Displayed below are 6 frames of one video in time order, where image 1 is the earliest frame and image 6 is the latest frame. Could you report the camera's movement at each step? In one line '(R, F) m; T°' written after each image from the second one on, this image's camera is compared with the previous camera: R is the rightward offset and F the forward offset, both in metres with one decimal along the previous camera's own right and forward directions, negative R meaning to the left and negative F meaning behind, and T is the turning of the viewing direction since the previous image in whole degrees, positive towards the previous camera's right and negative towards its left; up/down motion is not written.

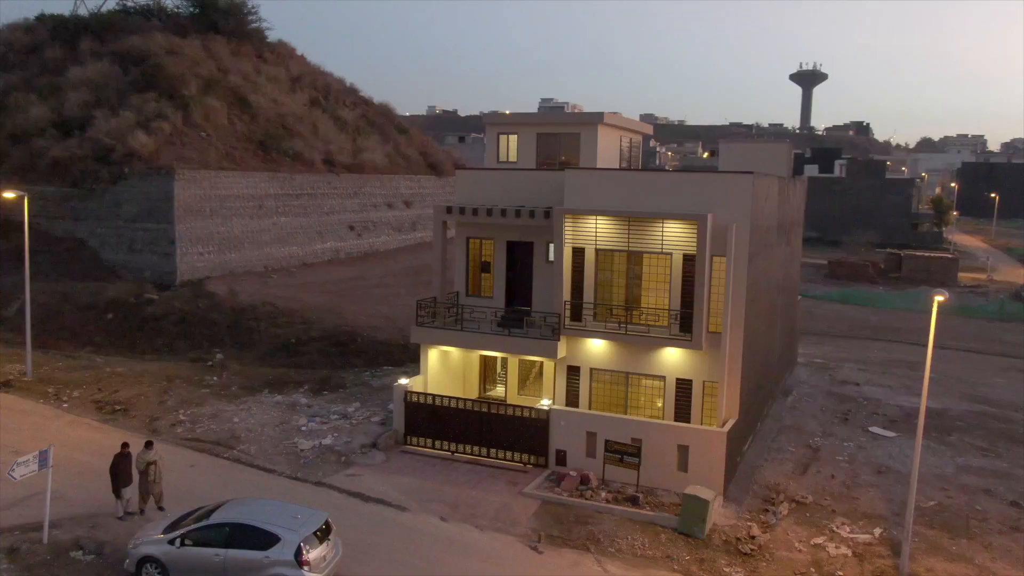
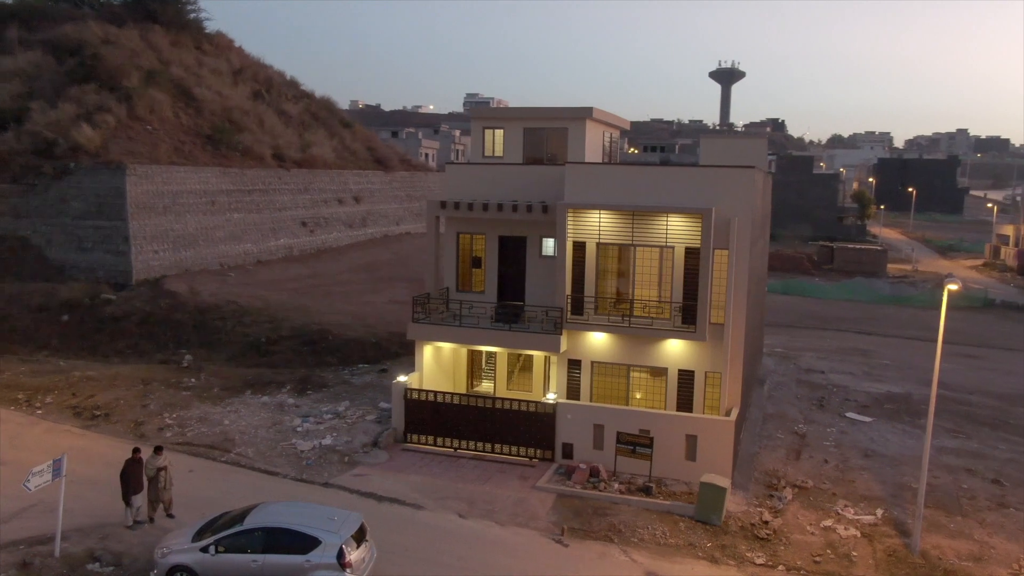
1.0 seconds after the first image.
(-1.6, +0.1) m; +5°
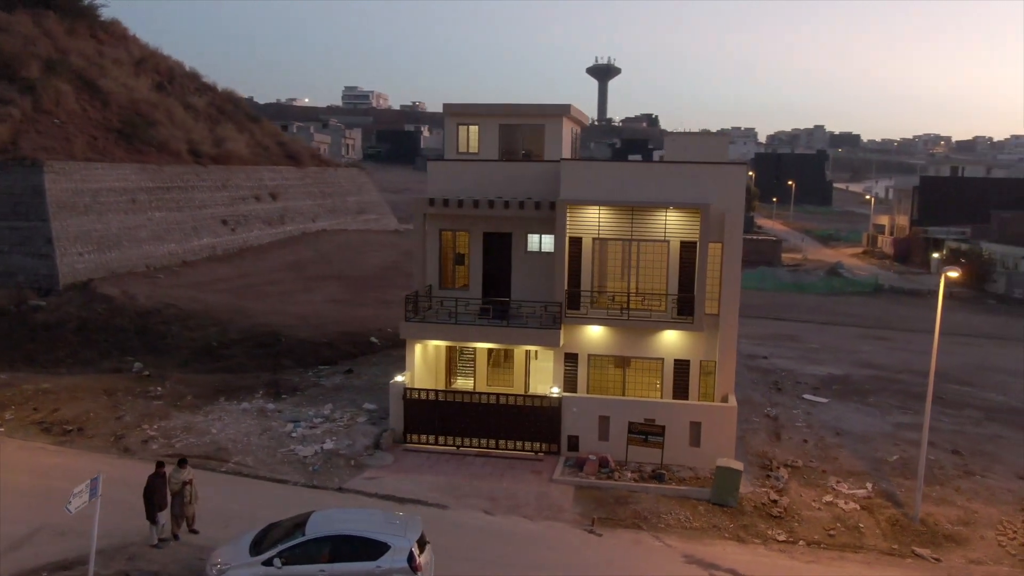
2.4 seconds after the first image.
(-2.5, +0.1) m; +8°
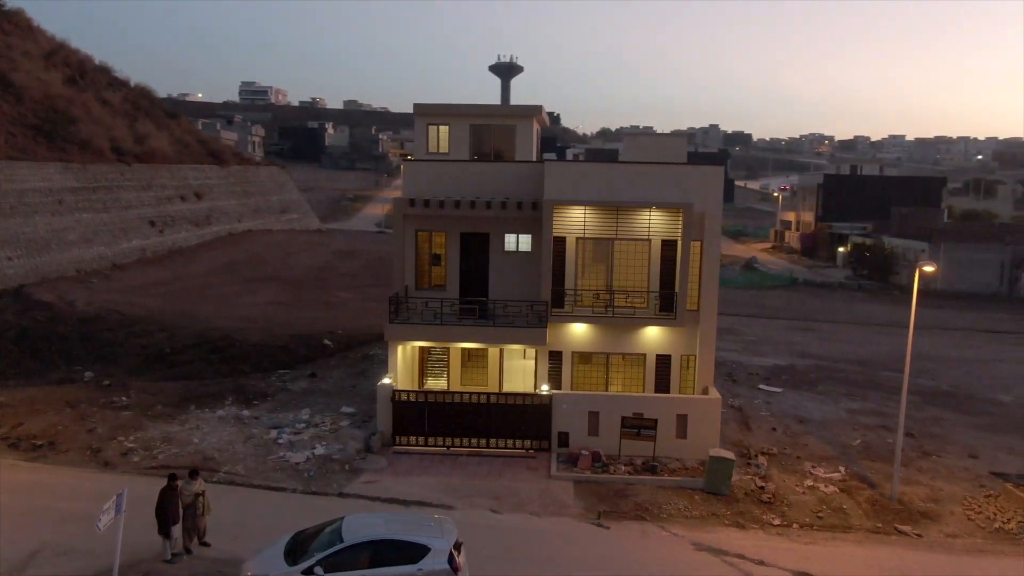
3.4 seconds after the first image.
(-1.8, -0.1) m; +7°
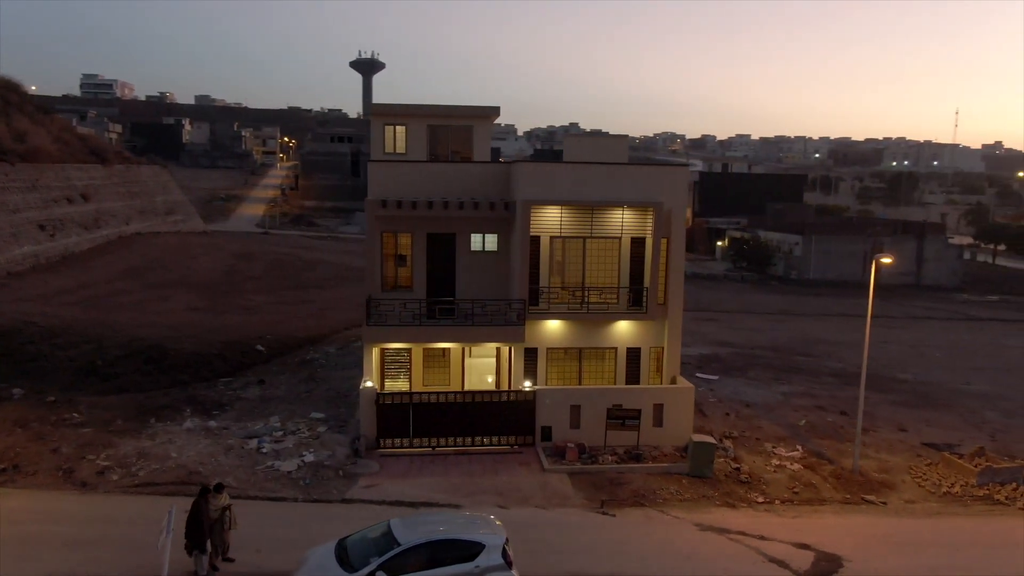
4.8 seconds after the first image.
(-2.5, -0.1) m; +9°
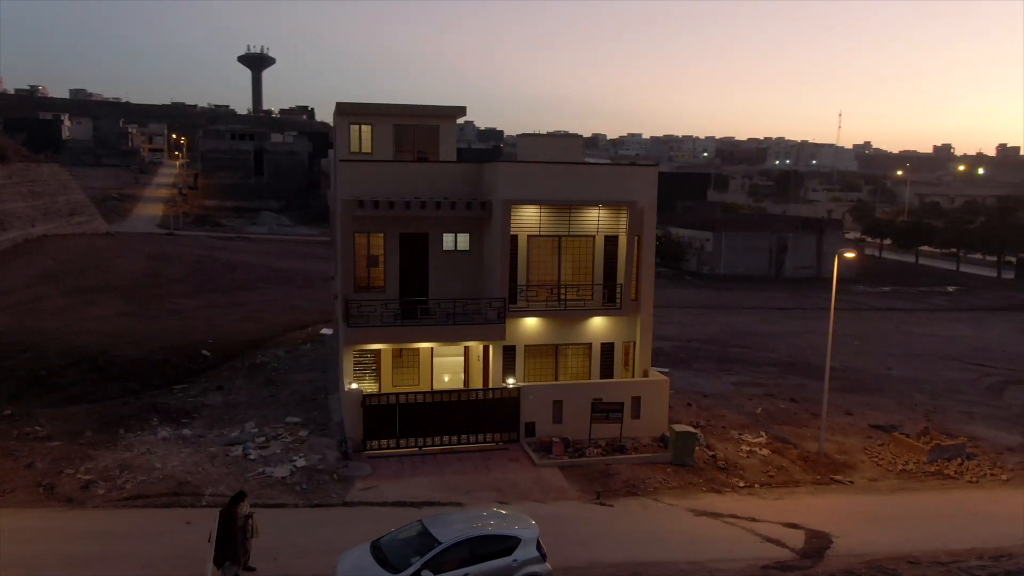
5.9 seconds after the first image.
(-1.9, -0.1) m; +7°
